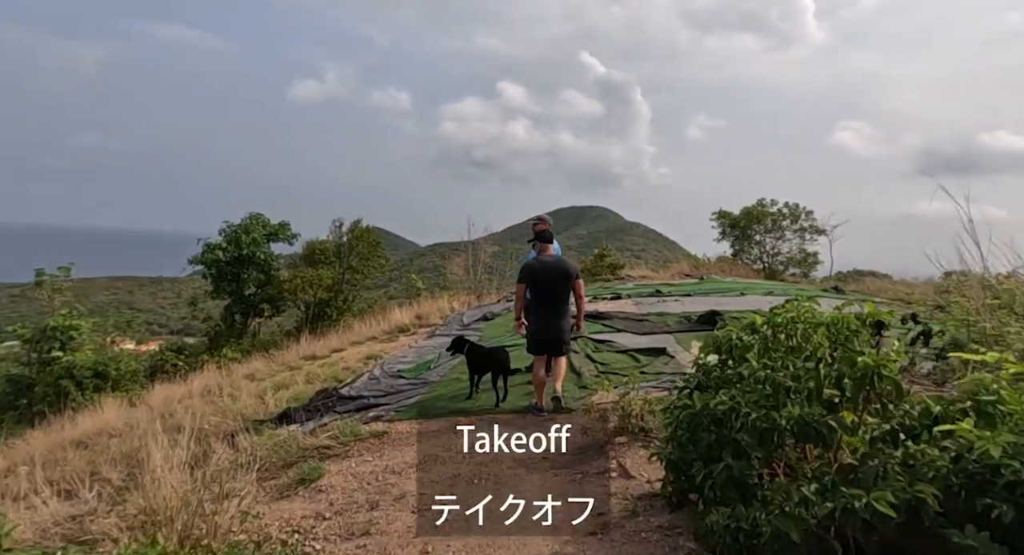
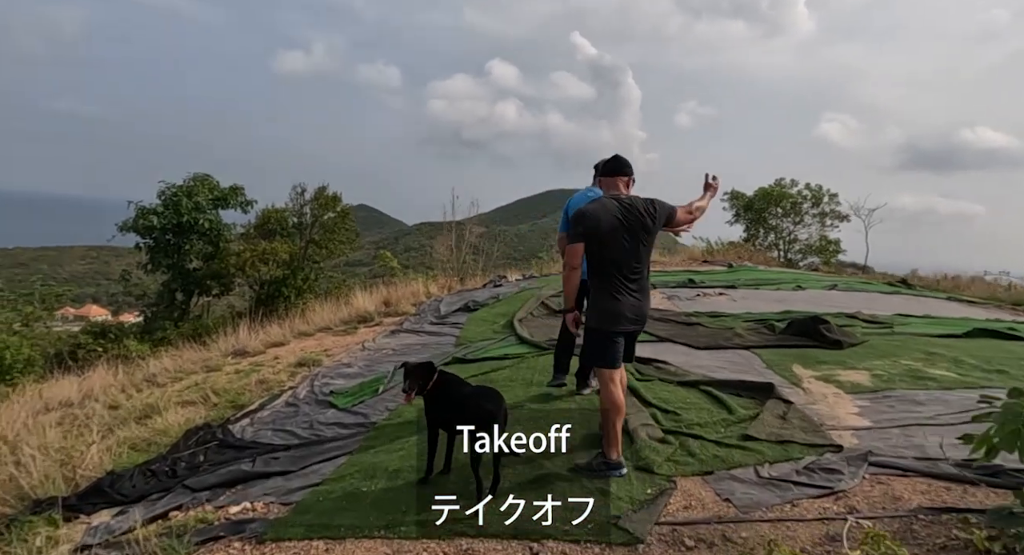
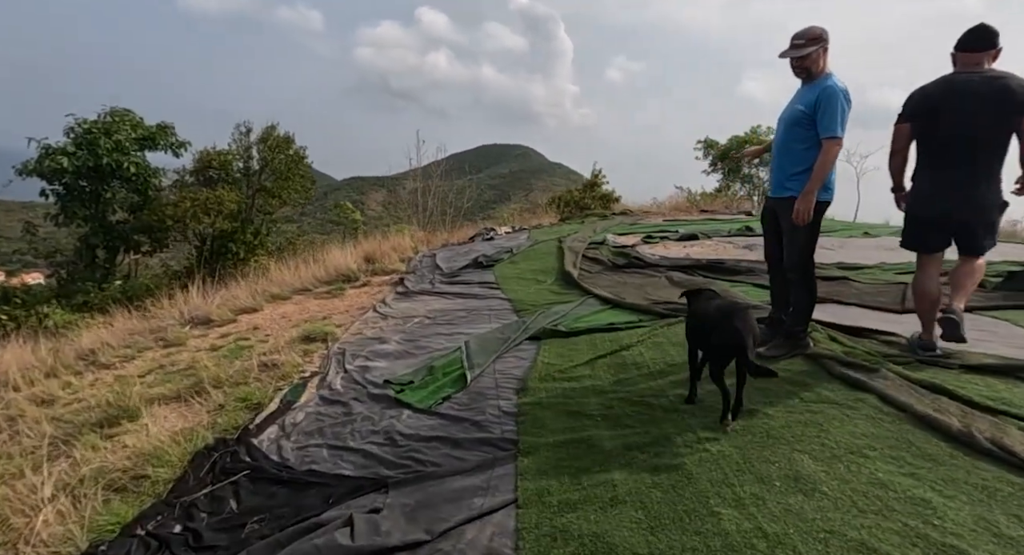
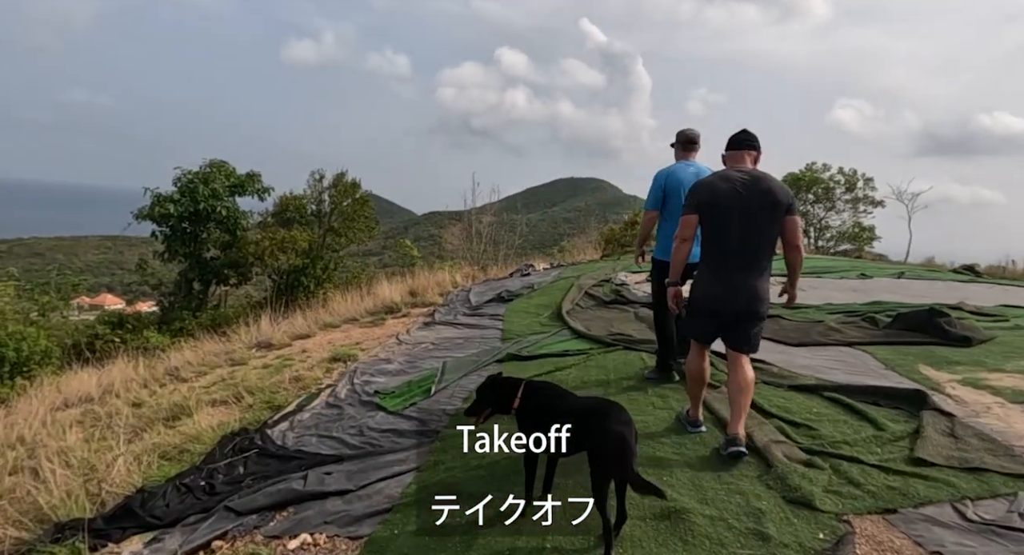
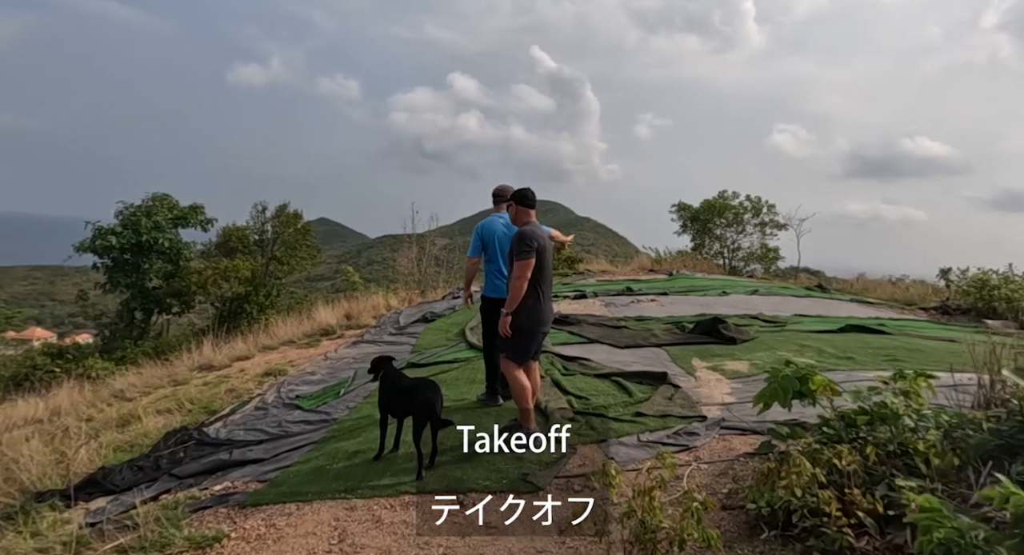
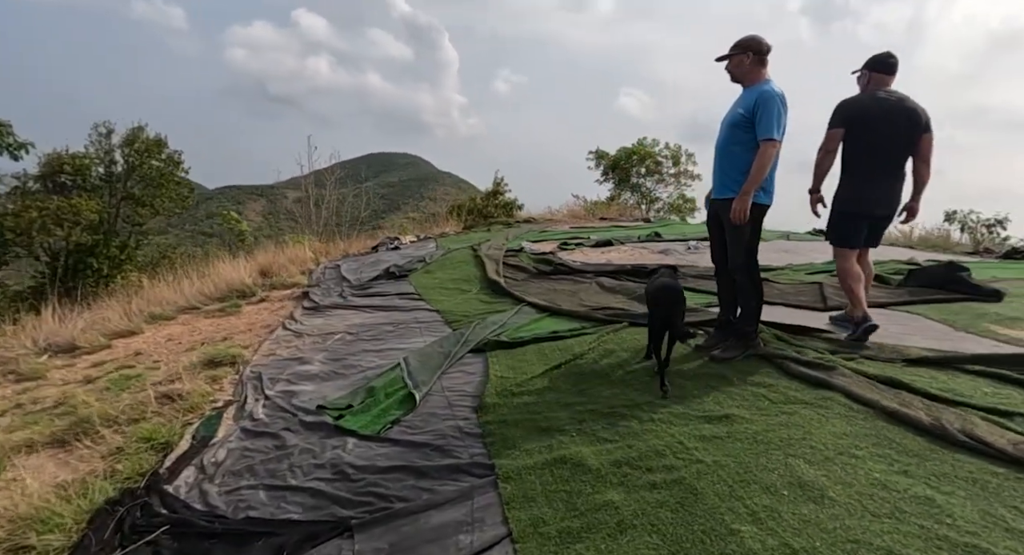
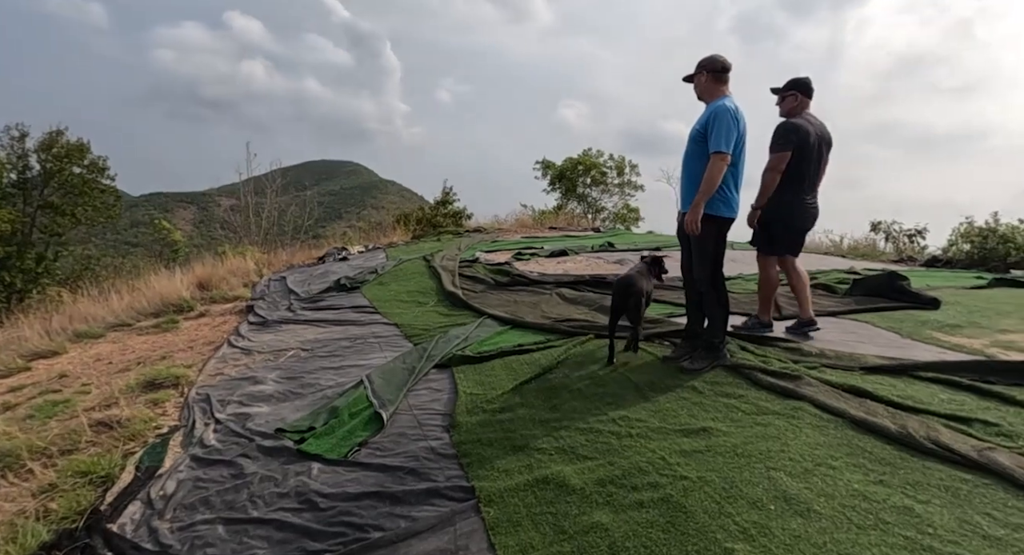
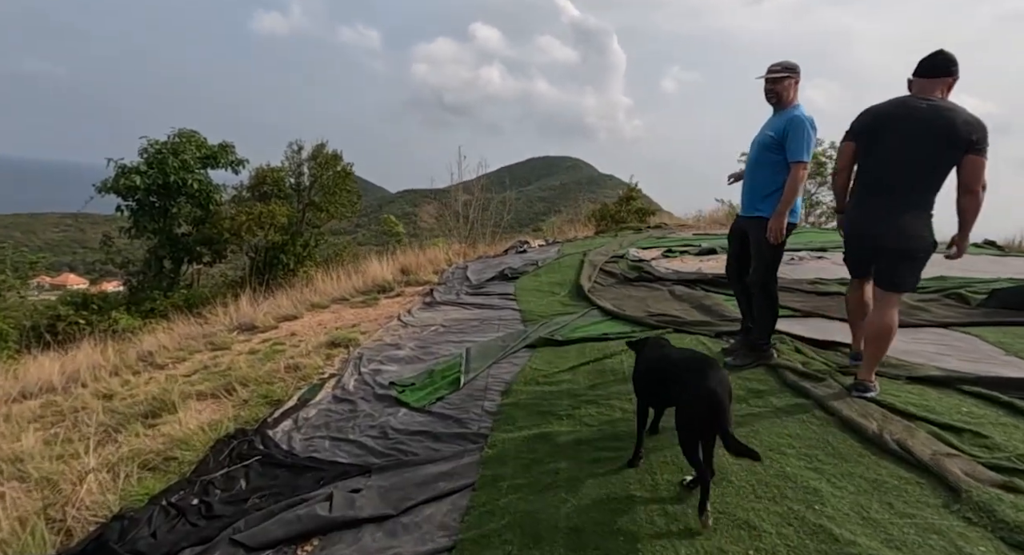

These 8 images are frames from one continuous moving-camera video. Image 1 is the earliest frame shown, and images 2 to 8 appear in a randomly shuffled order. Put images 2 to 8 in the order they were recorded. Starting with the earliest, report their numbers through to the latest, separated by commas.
5, 2, 4, 8, 3, 6, 7
